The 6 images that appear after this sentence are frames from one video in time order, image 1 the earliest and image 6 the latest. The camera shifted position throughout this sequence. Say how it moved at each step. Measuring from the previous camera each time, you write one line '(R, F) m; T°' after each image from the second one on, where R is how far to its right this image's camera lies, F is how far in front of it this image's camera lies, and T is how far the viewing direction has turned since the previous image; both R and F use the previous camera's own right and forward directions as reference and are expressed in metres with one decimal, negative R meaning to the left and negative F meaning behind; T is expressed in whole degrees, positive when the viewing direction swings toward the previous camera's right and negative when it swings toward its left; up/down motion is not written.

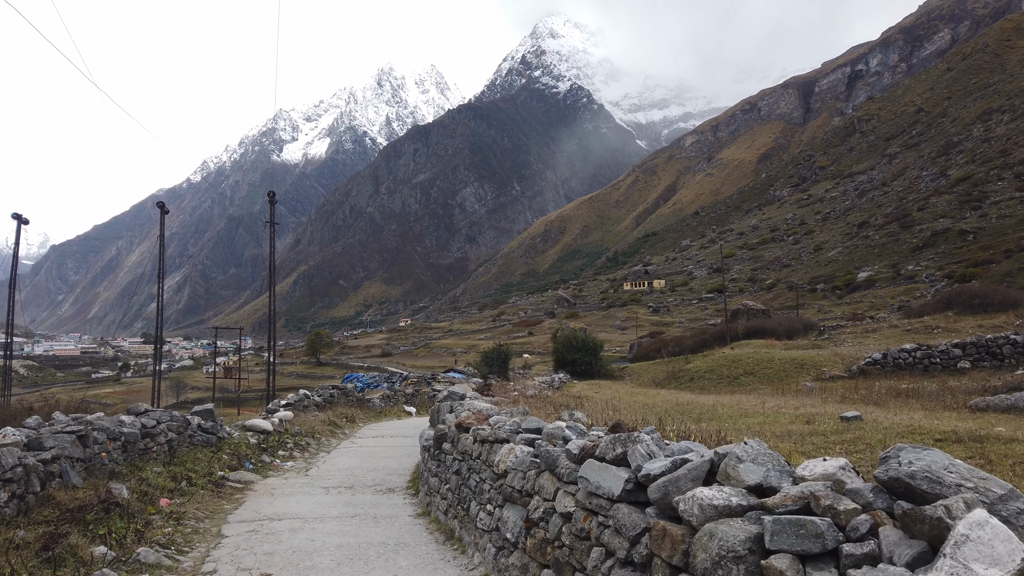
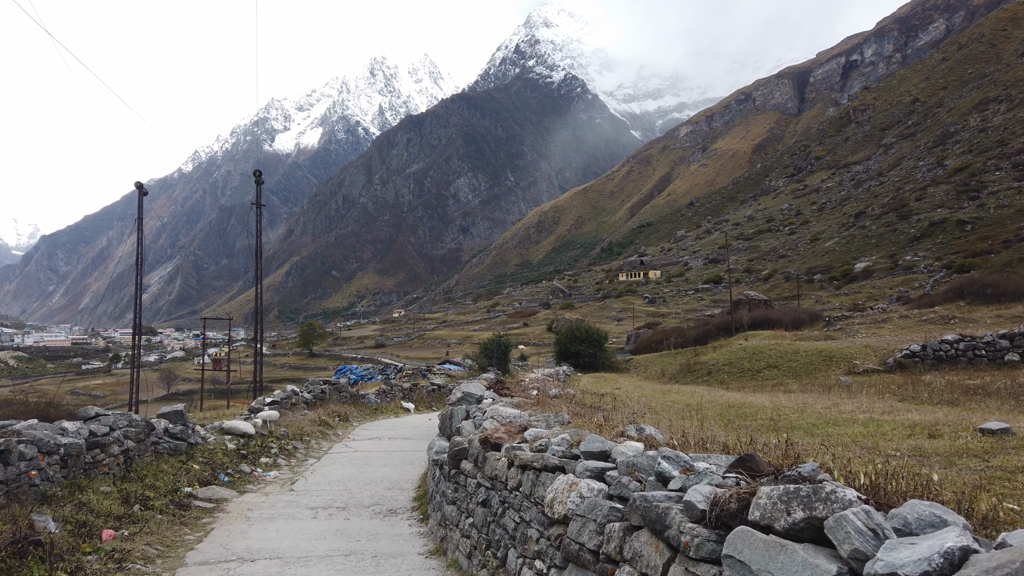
(-0.3, +1.2) m; +1°
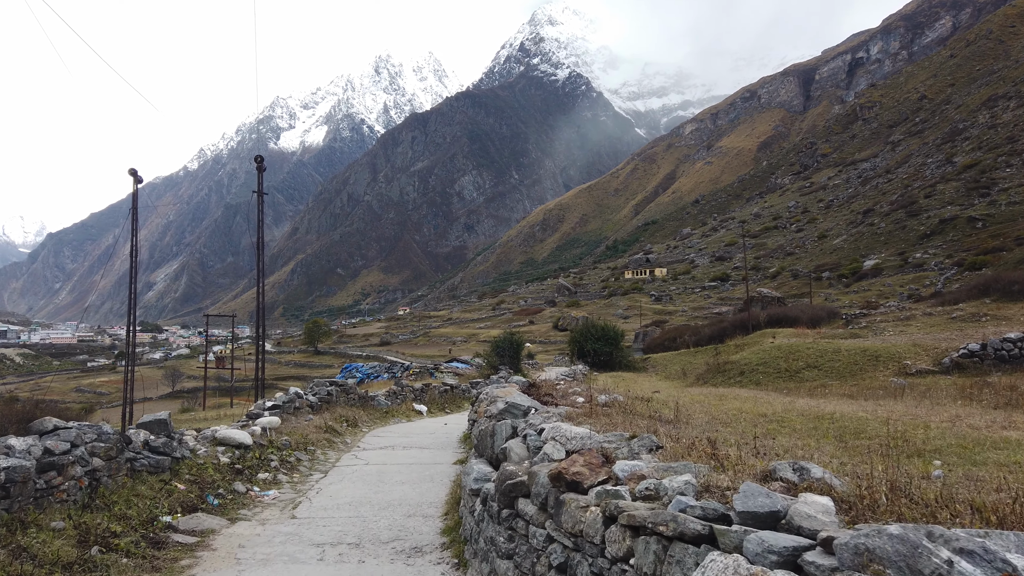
(-0.4, +1.1) m; 0°
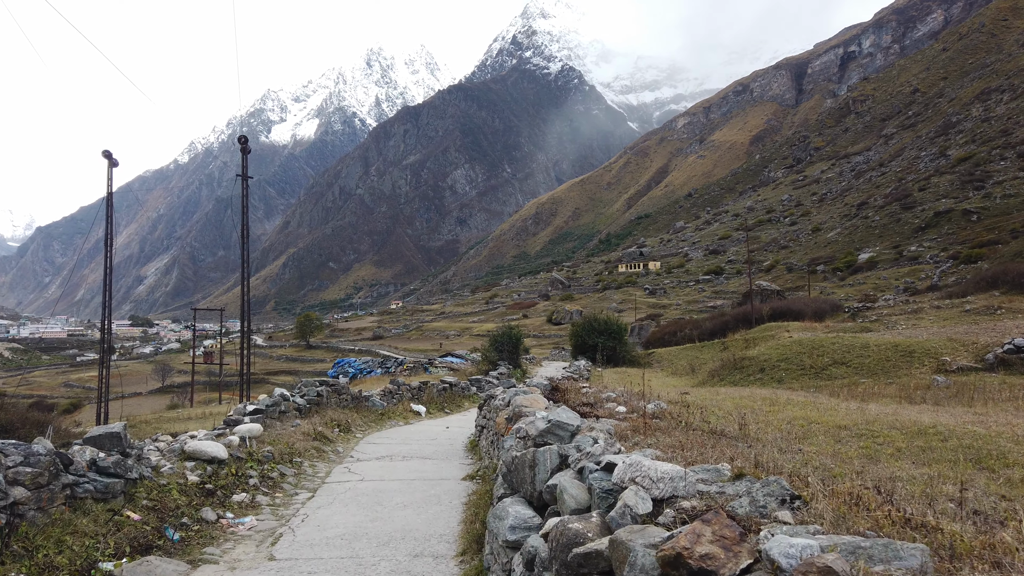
(-0.3, +1.1) m; +1°
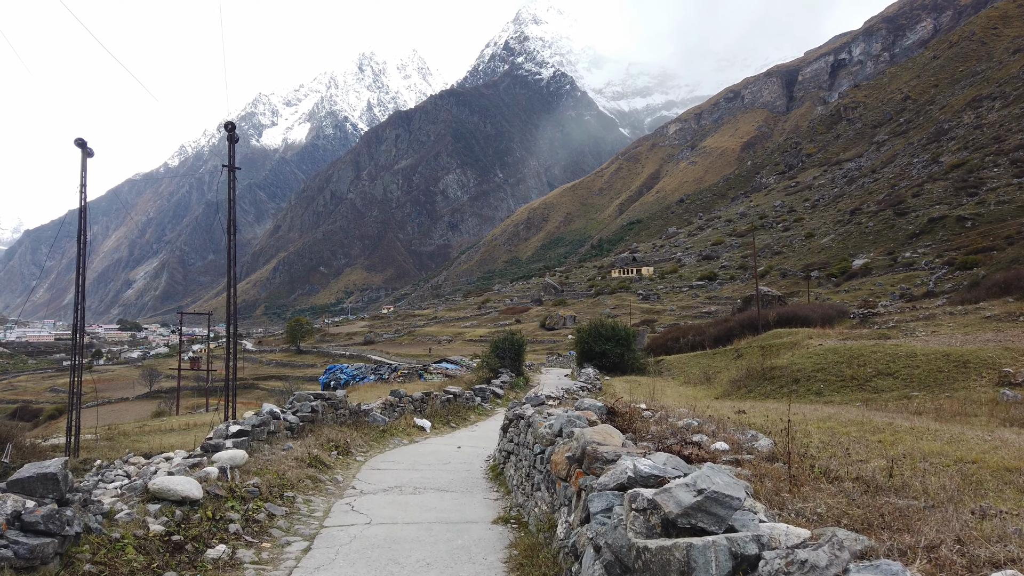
(-0.5, +1.2) m; +1°
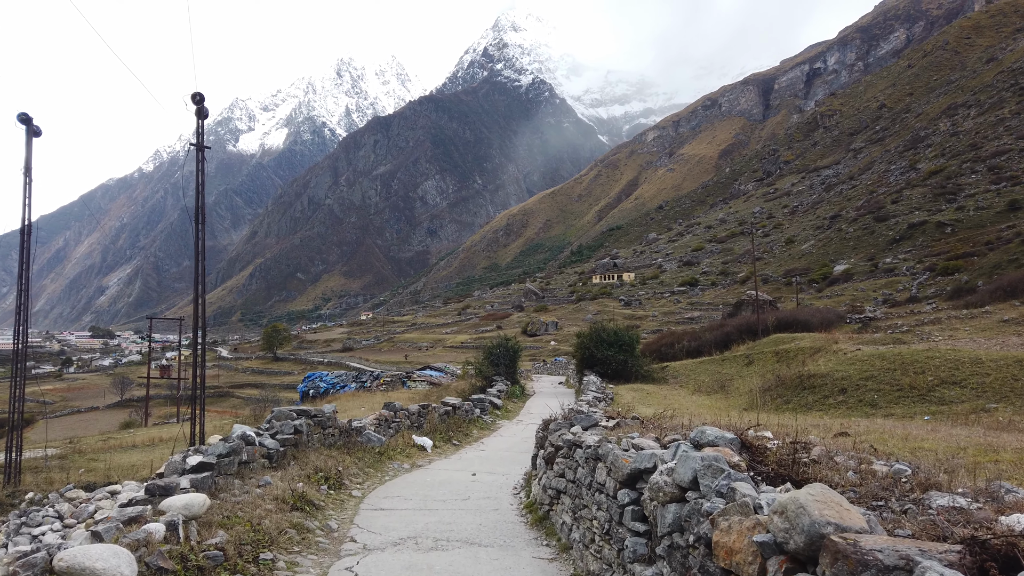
(-0.7, +1.7) m; +2°
